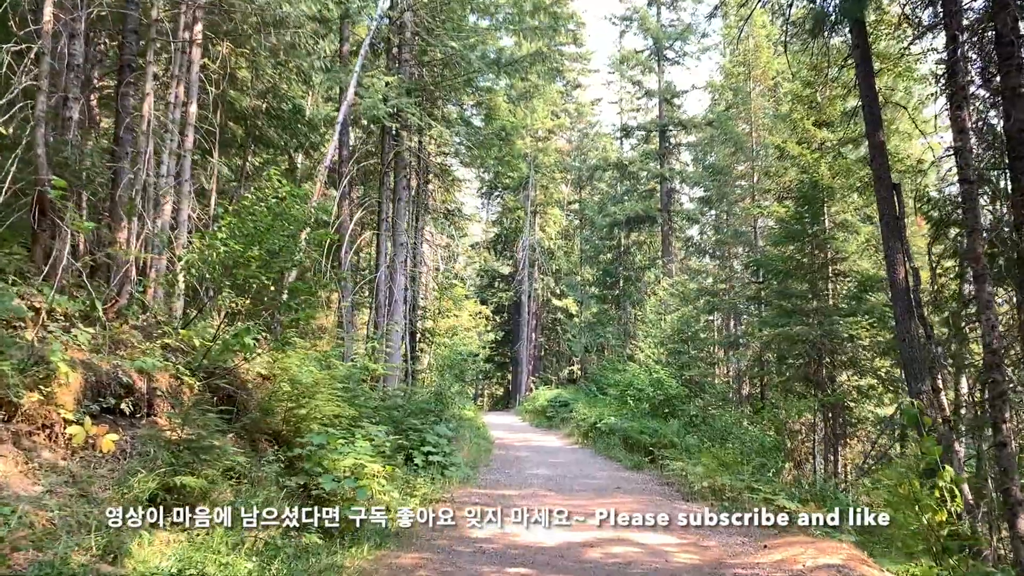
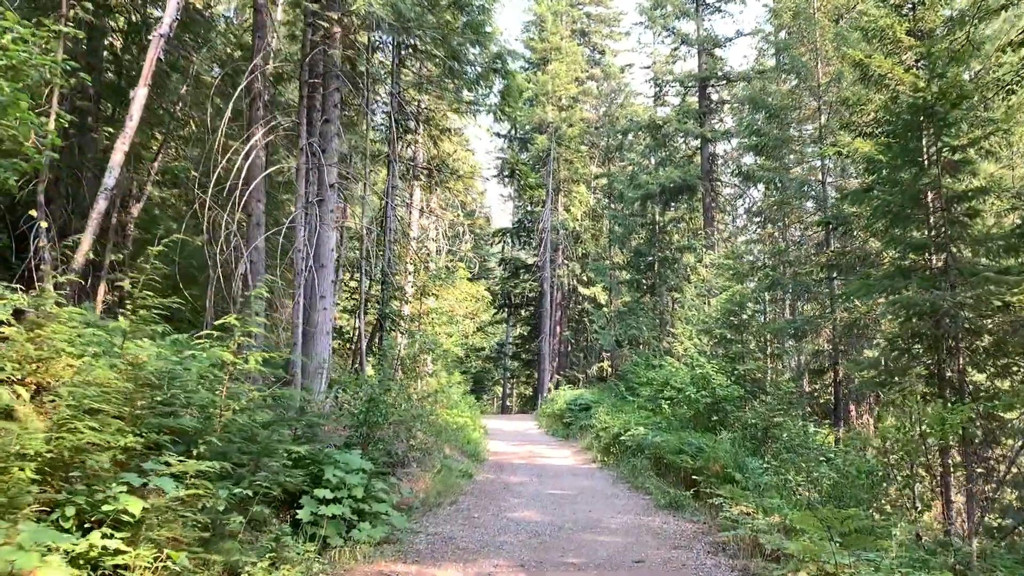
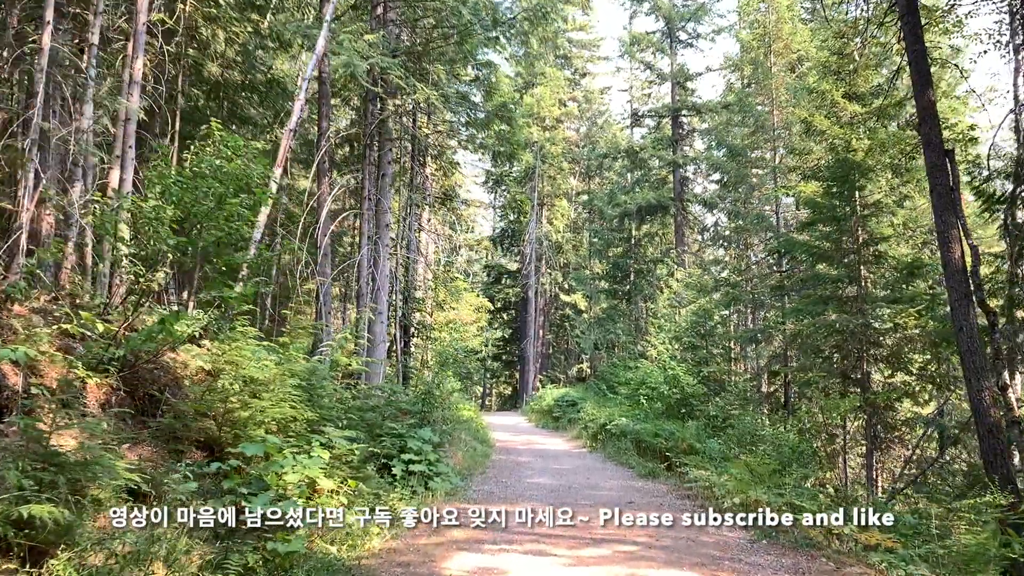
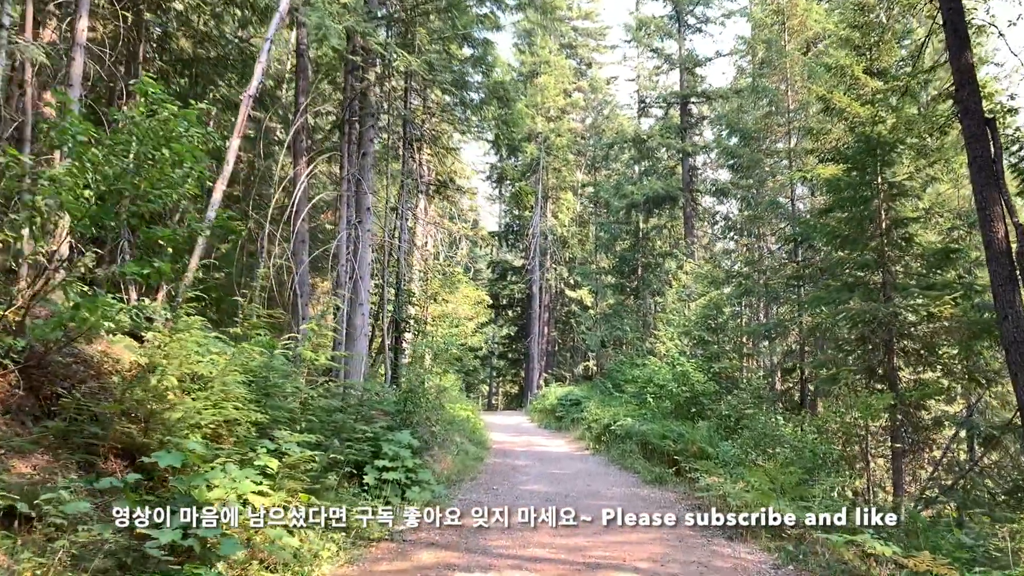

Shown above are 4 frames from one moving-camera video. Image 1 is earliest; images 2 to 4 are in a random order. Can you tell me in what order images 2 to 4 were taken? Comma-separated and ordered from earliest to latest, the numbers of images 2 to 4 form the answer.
3, 4, 2
